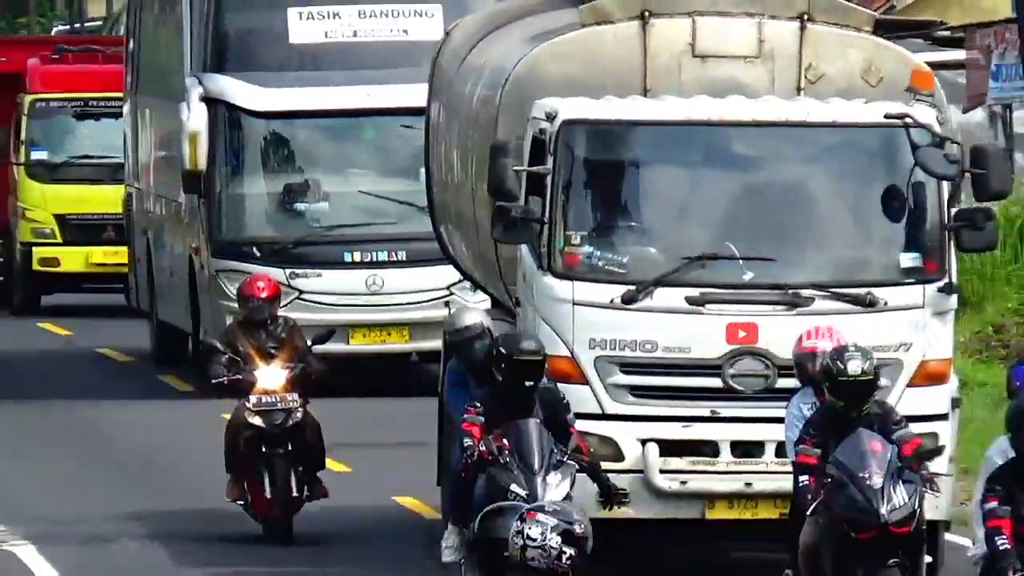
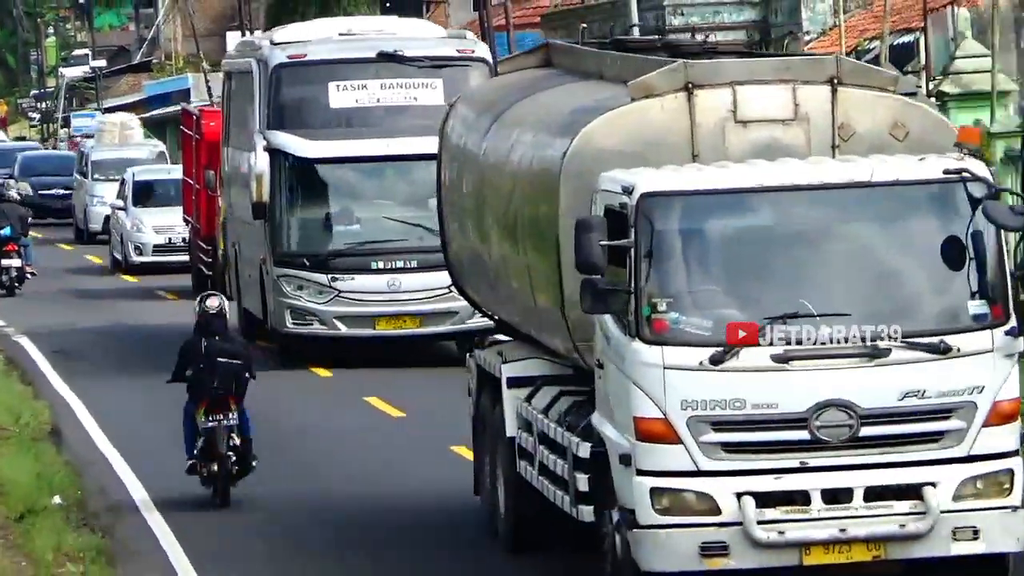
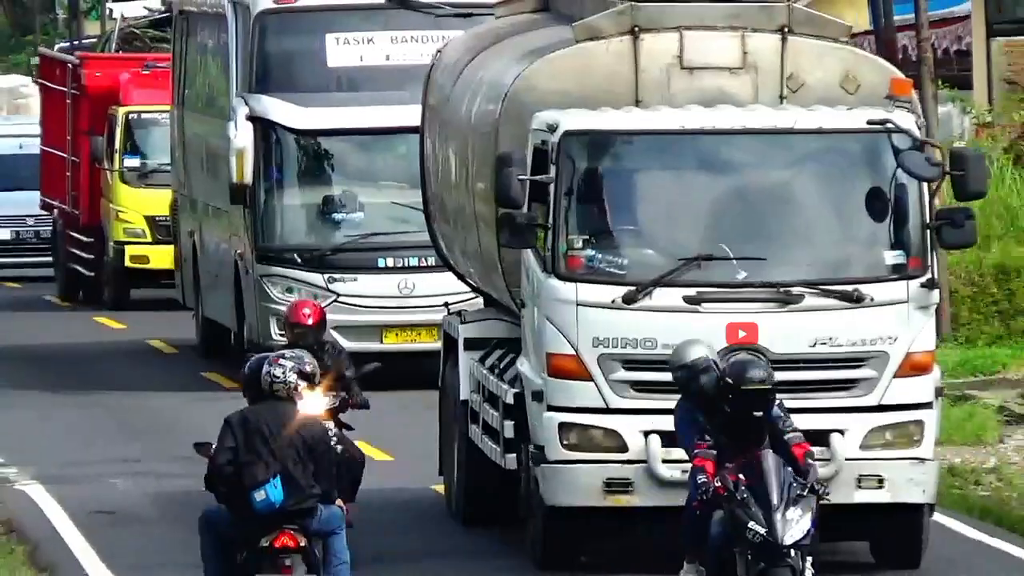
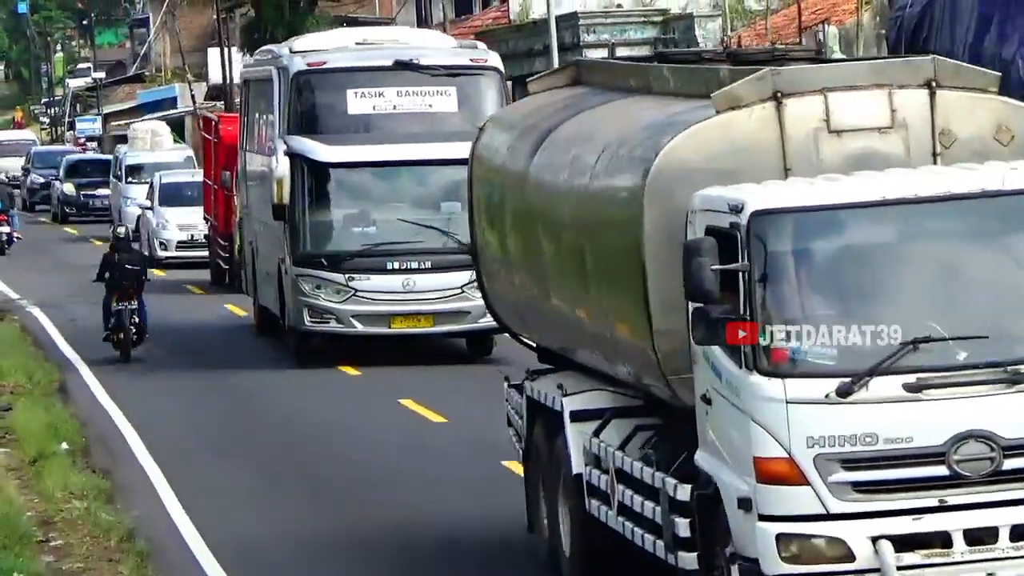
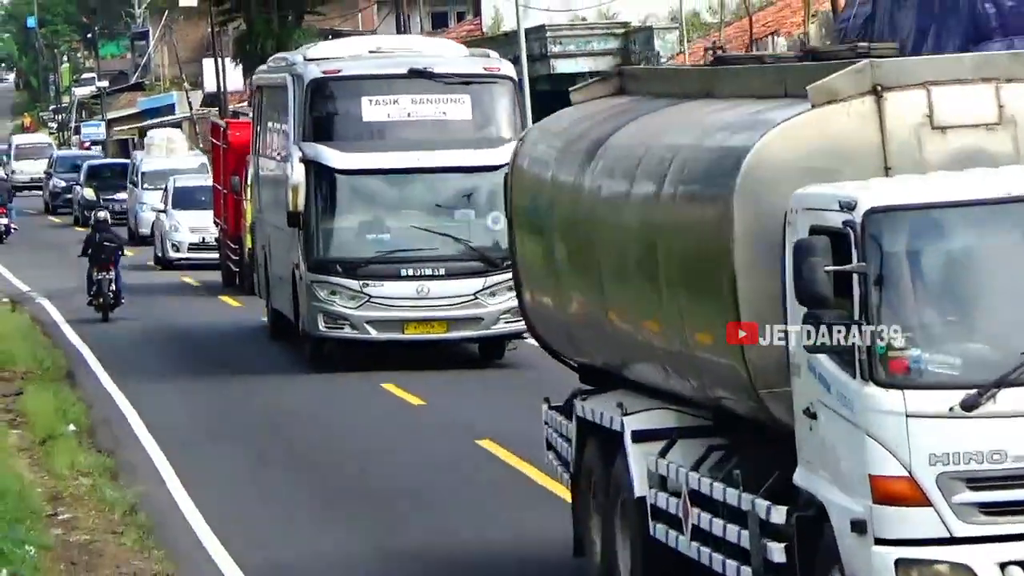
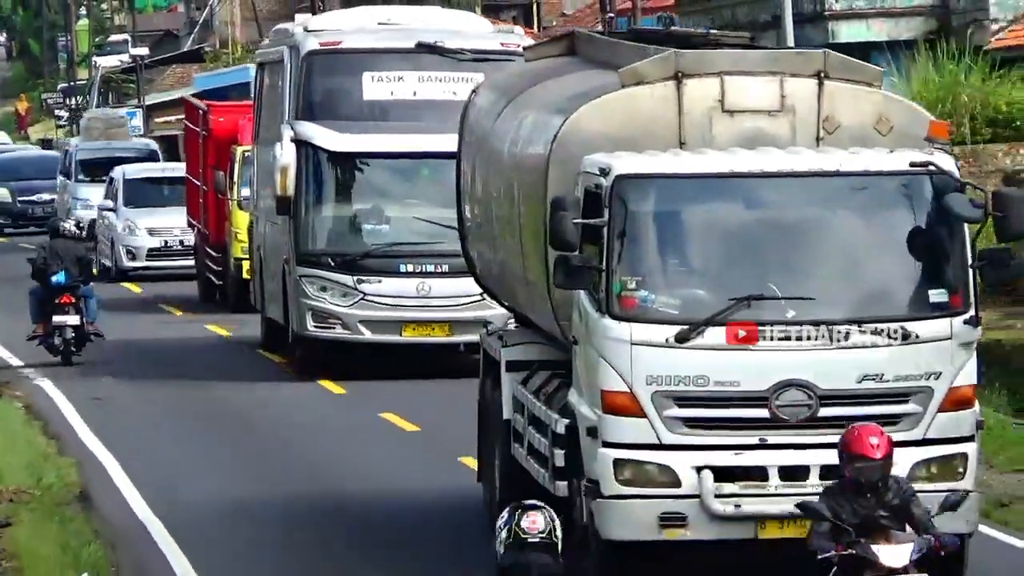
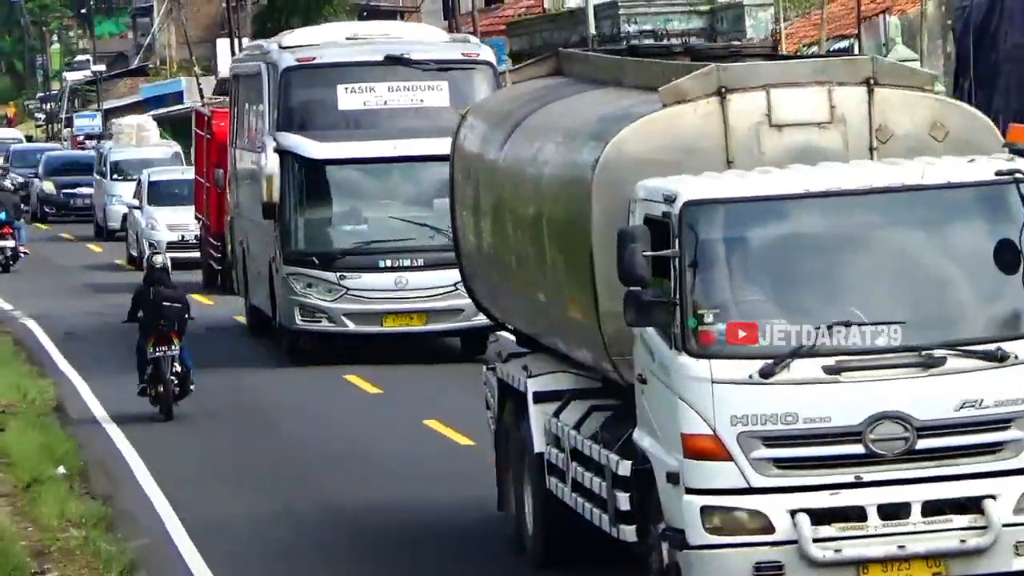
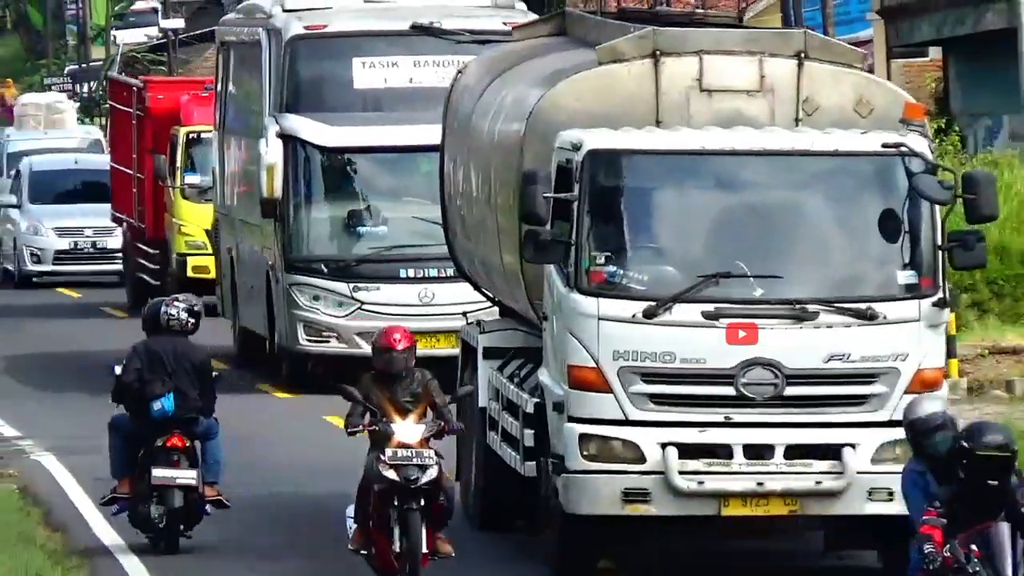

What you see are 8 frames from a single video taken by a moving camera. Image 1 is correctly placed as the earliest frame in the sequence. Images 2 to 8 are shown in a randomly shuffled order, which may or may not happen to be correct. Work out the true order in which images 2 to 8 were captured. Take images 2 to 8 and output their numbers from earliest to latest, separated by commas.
3, 8, 6, 2, 7, 4, 5
